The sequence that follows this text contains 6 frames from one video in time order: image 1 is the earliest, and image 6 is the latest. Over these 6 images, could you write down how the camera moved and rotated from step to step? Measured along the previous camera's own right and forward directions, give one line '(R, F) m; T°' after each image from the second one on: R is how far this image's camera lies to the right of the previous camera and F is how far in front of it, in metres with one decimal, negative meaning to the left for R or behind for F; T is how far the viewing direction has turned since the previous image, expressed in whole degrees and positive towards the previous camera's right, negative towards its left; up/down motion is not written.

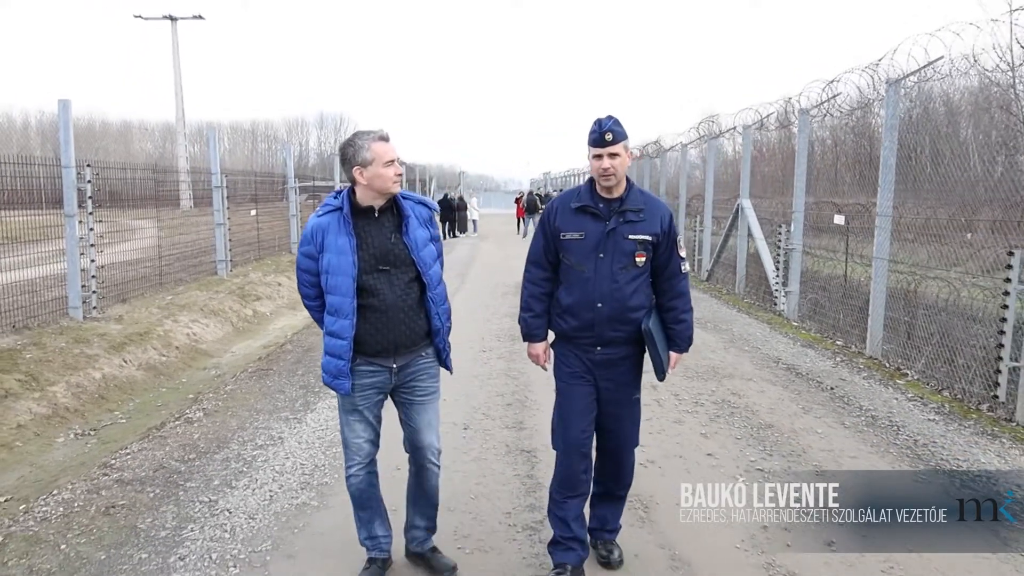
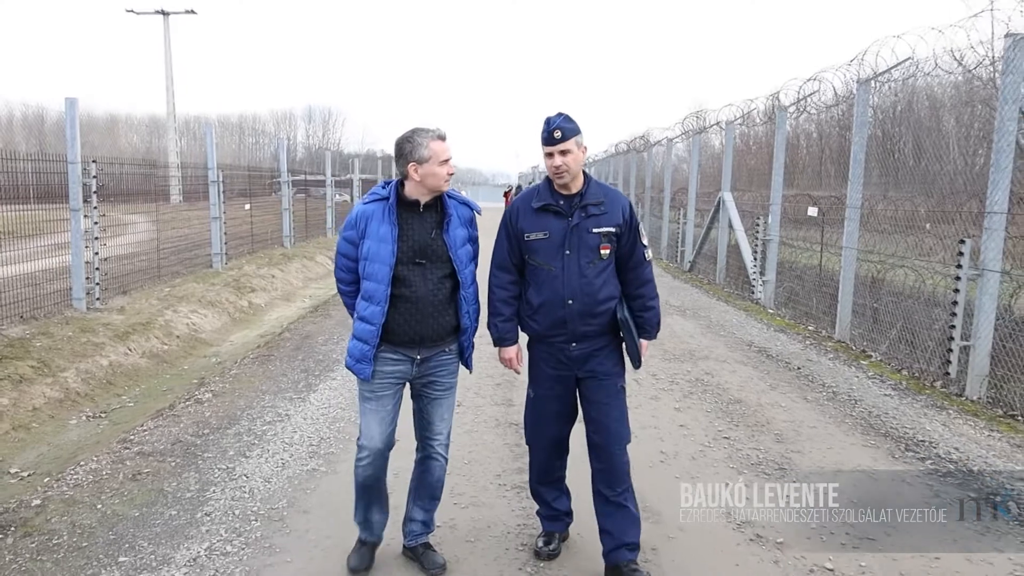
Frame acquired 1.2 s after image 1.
(0.0, -0.4) m; +1°
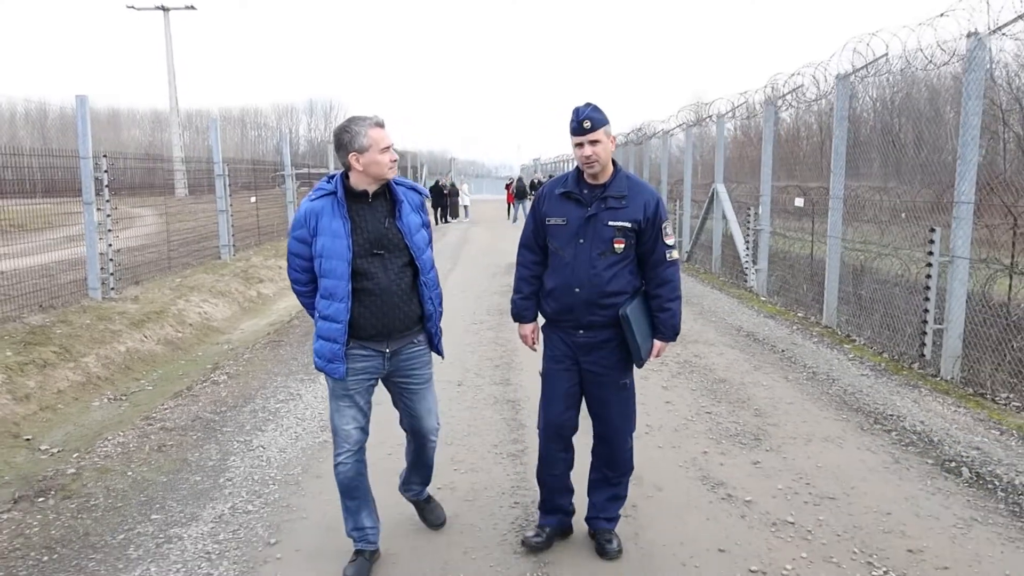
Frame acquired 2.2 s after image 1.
(0.0, -0.3) m; 0°
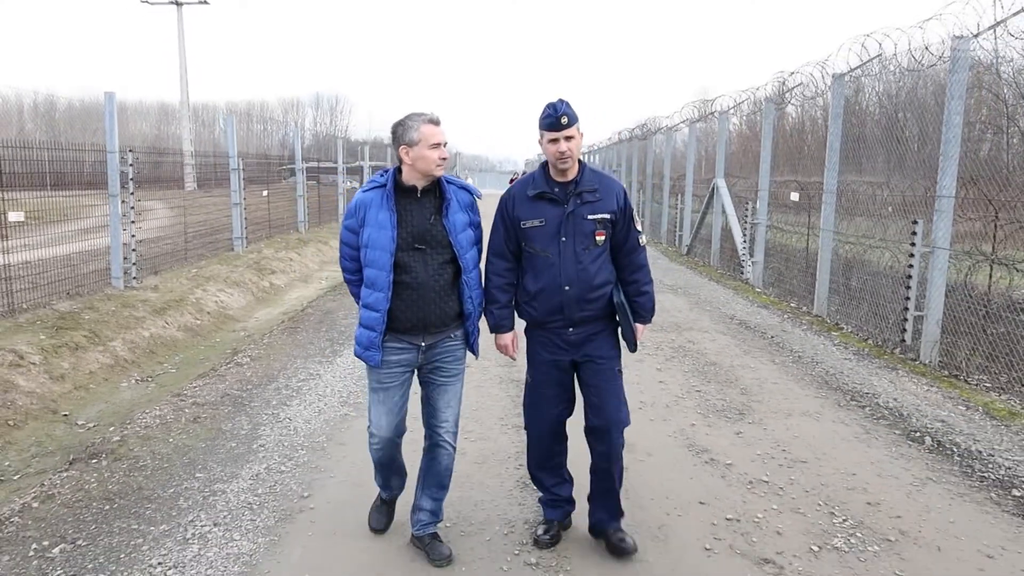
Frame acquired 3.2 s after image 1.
(0.0, -0.4) m; 0°
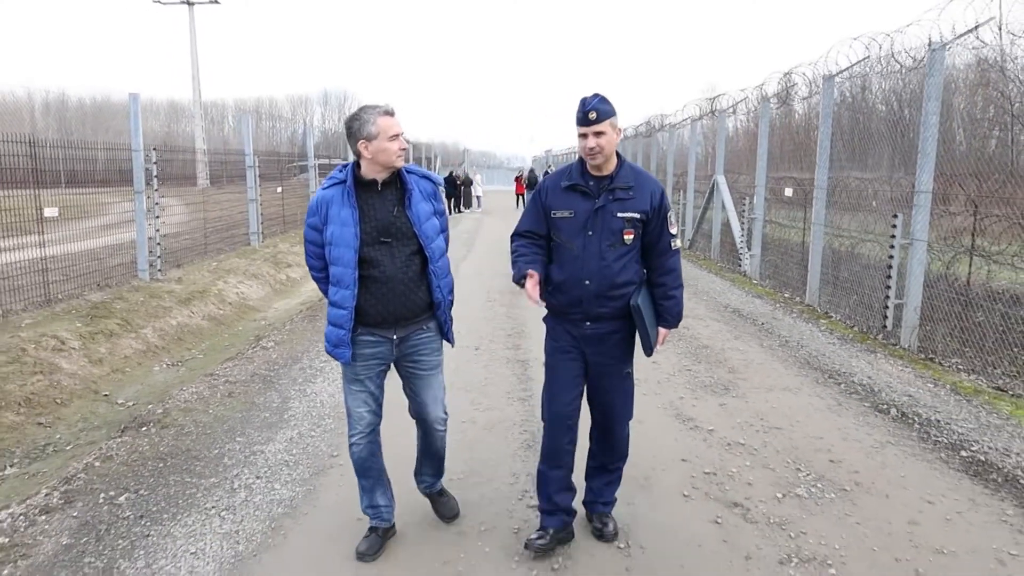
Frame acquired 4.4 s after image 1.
(0.0, -0.5) m; -1°
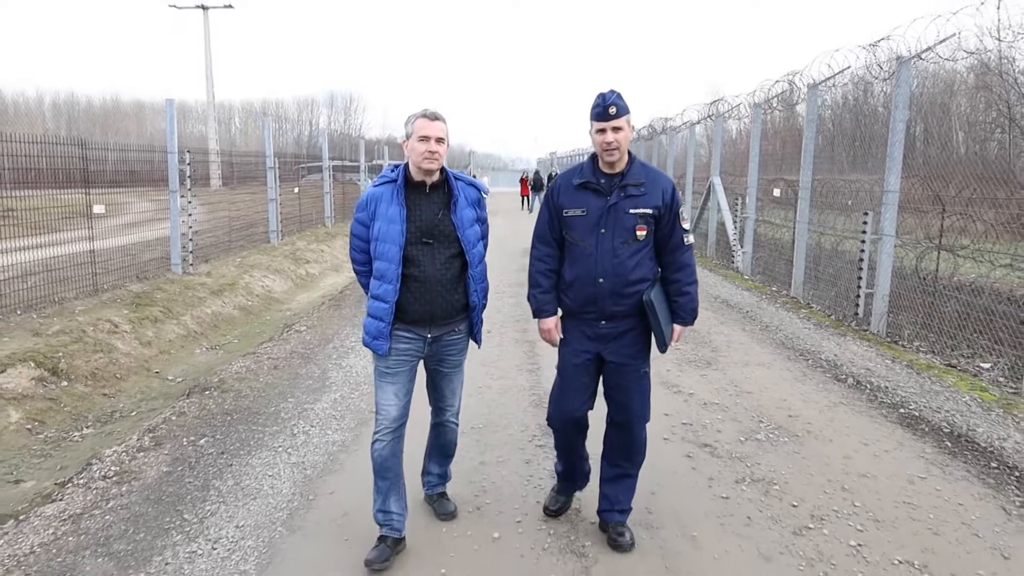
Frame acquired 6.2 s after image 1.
(0.0, -0.8) m; 0°
